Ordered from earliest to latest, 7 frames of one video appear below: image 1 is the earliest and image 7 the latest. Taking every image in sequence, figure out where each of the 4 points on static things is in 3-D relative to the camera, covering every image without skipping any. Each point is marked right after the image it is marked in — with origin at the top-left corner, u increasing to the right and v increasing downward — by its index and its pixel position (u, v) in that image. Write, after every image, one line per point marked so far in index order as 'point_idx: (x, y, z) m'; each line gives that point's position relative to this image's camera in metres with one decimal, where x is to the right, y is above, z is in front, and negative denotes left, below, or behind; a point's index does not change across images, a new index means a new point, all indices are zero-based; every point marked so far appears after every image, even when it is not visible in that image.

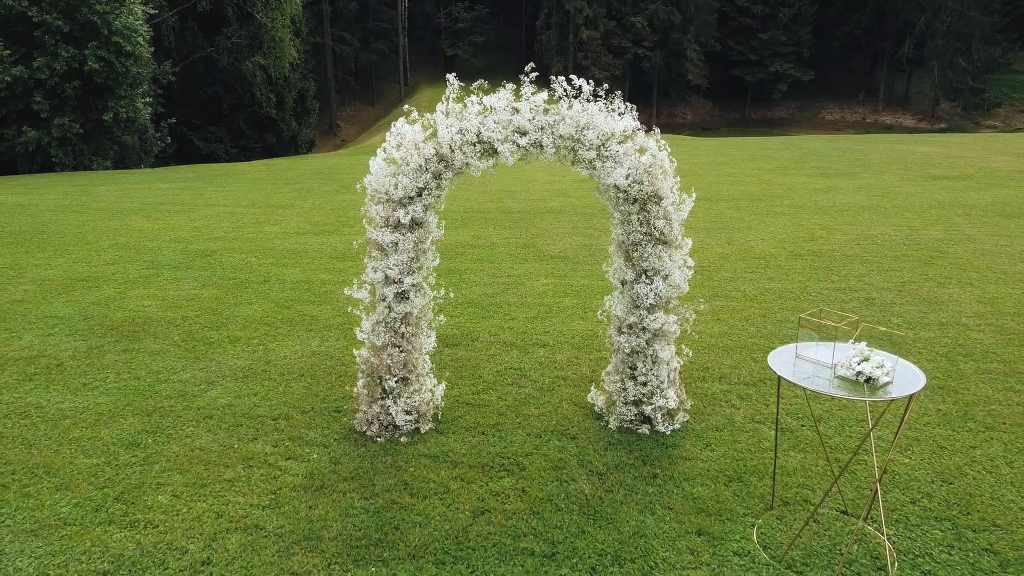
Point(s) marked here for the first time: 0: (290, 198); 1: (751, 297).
0: (-3.8, +1.5, +14.0) m
1: (+2.1, -0.1, +7.2) m
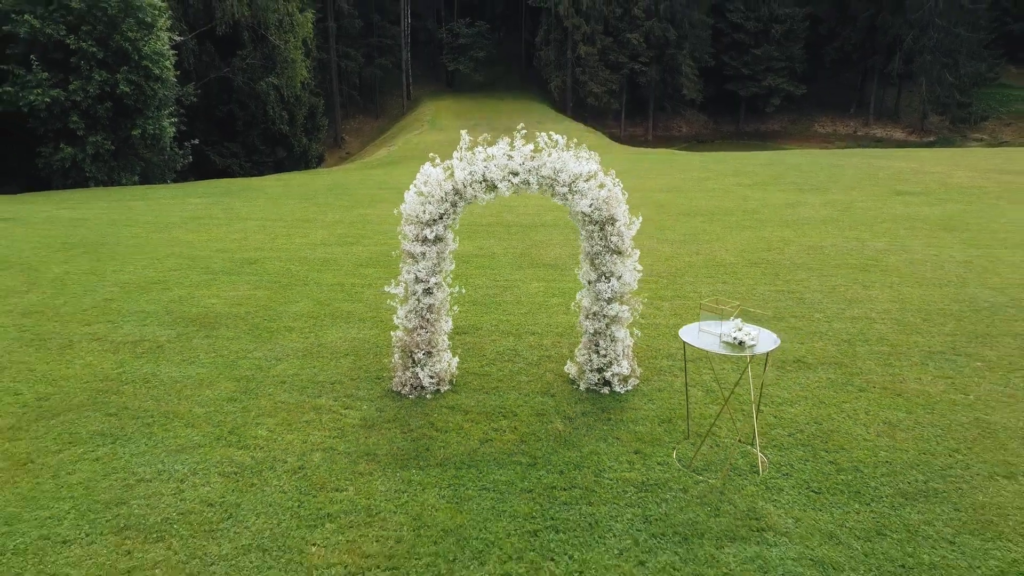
0: (-3.8, +1.4, +15.6) m
1: (+2.1, -0.1, +8.8) m
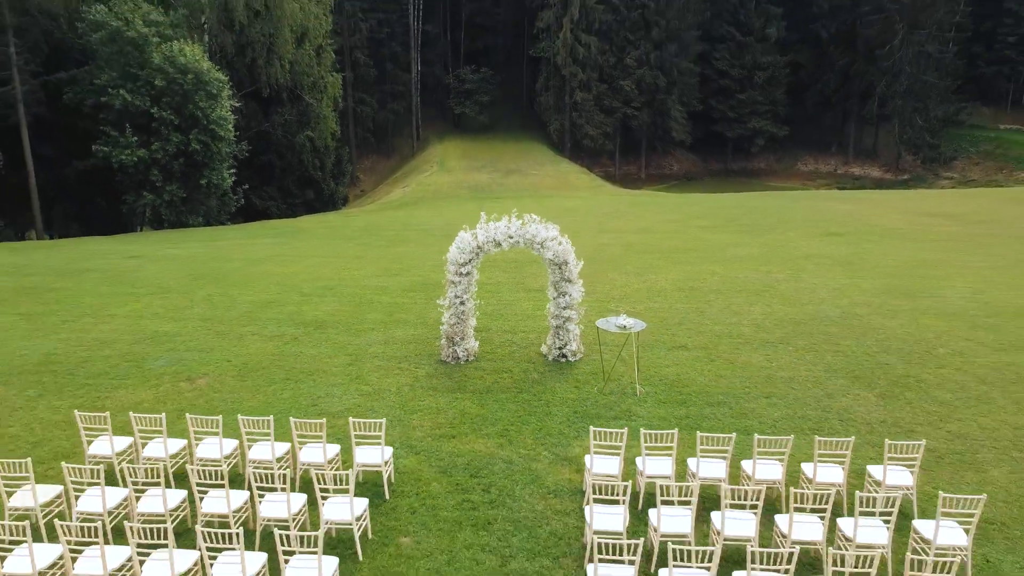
0: (-3.8, +0.9, +20.1) m
1: (+2.0, -0.4, +13.2) m
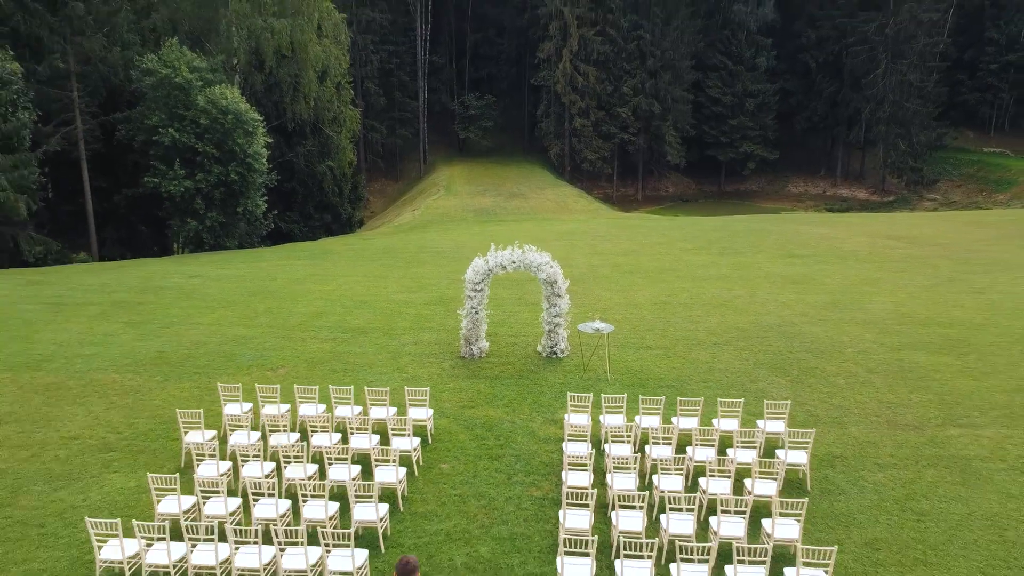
0: (-3.7, +0.5, +23.3) m
1: (+2.1, -0.6, +16.4) m
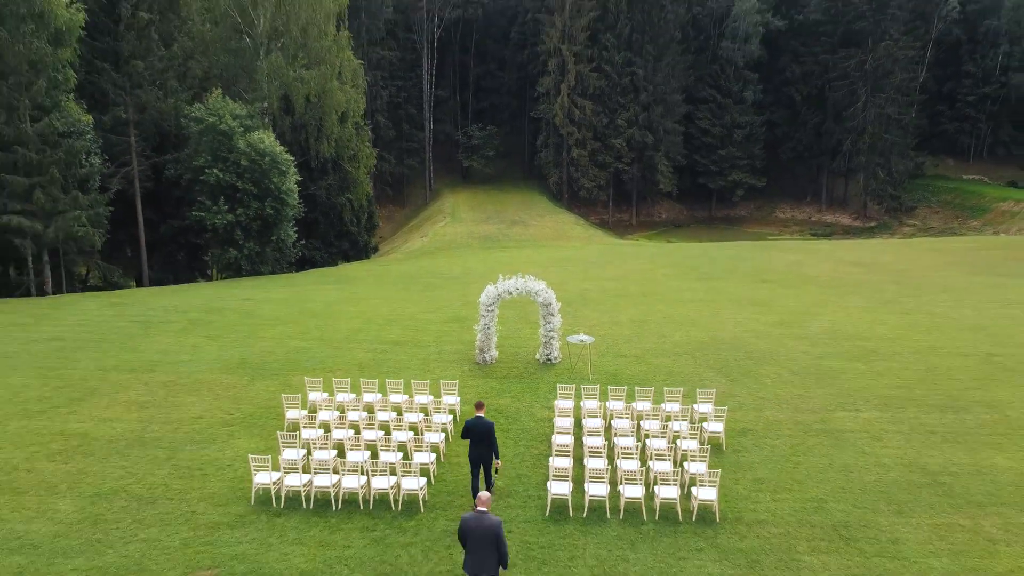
0: (-3.7, -0.2, +27.2) m
1: (+2.2, -1.2, +20.3) m
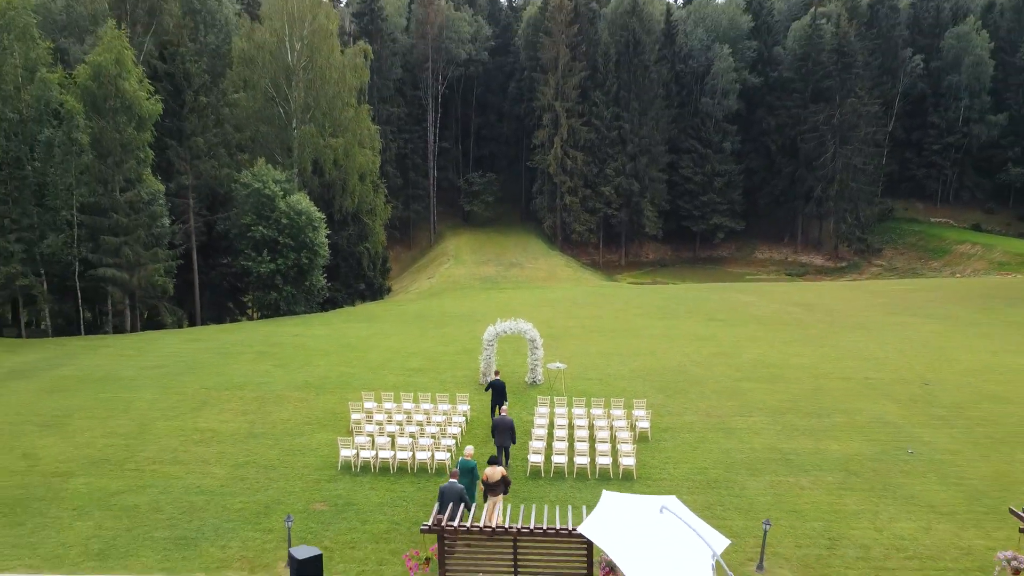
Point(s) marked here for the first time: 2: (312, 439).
0: (-3.8, -1.8, +33.2) m
1: (+2.0, -2.4, +26.3) m
2: (-4.5, -3.4, +18.3) m
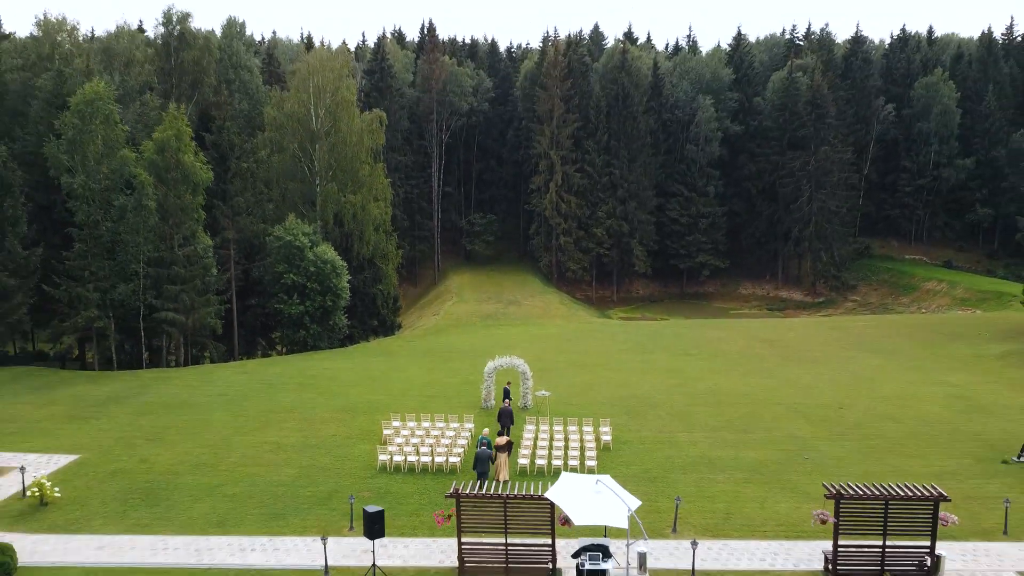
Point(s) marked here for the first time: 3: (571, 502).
0: (-4.0, -3.7, +39.1) m
1: (+1.9, -4.1, +32.1) m
2: (-4.7, -4.8, +24.1) m
3: (+1.1, -4.0, +15.4) m
